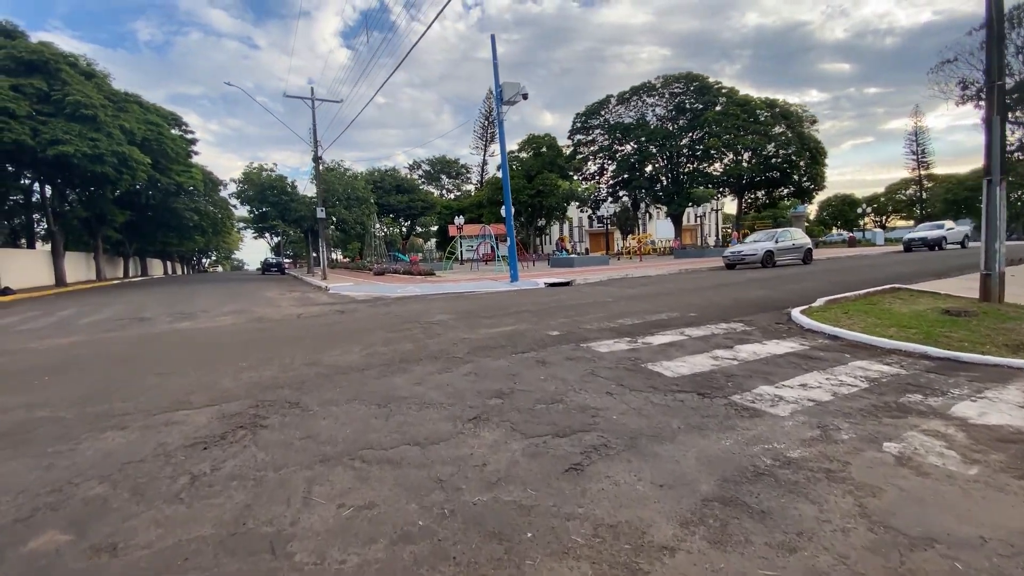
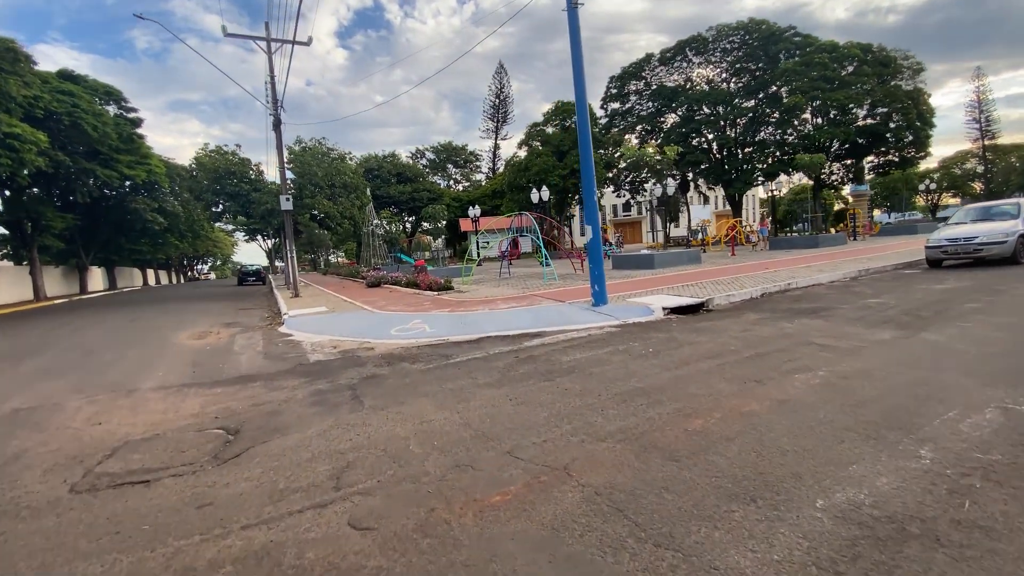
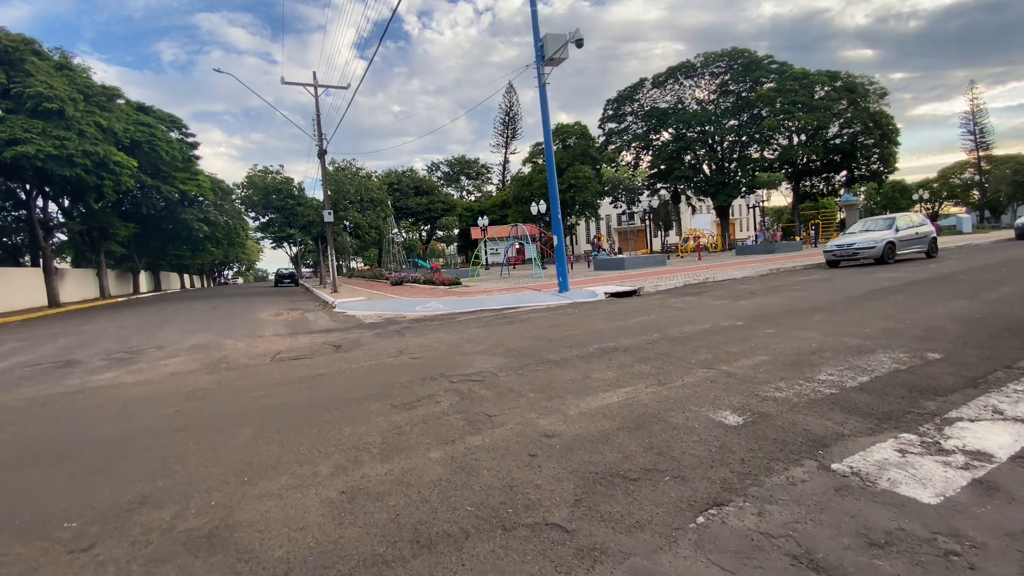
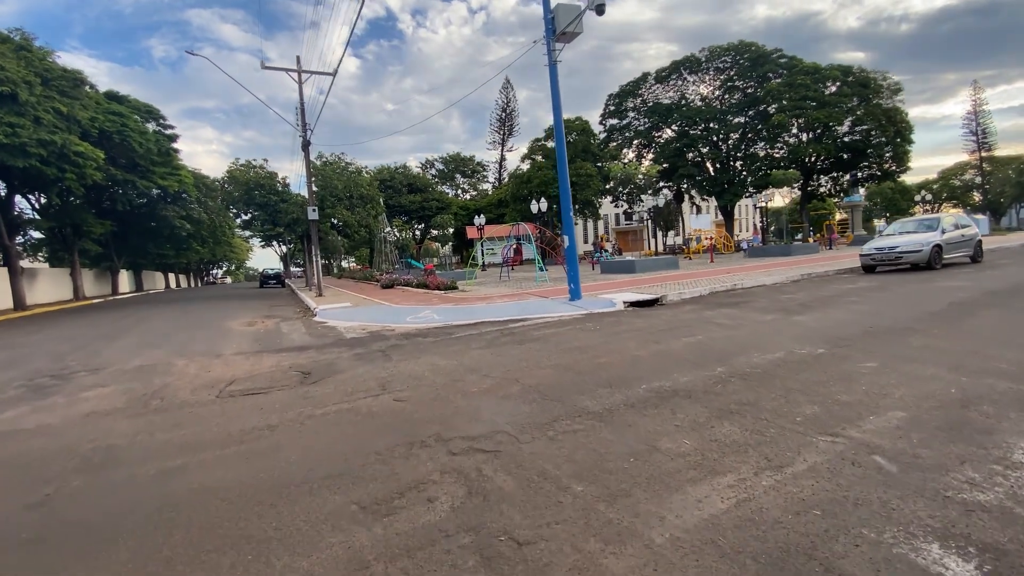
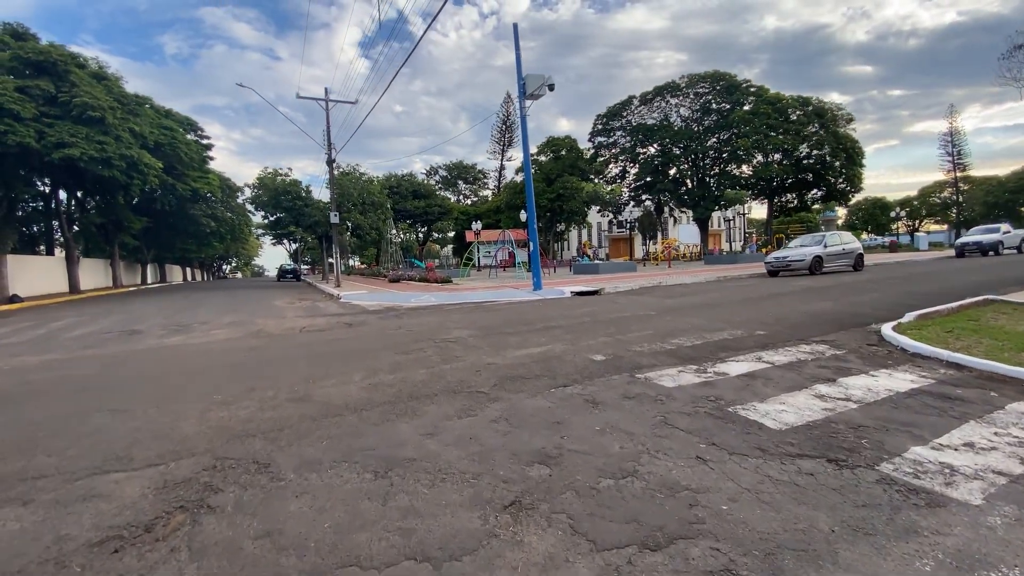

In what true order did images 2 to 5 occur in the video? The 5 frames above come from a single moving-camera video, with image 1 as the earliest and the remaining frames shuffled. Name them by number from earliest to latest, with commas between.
5, 3, 4, 2
